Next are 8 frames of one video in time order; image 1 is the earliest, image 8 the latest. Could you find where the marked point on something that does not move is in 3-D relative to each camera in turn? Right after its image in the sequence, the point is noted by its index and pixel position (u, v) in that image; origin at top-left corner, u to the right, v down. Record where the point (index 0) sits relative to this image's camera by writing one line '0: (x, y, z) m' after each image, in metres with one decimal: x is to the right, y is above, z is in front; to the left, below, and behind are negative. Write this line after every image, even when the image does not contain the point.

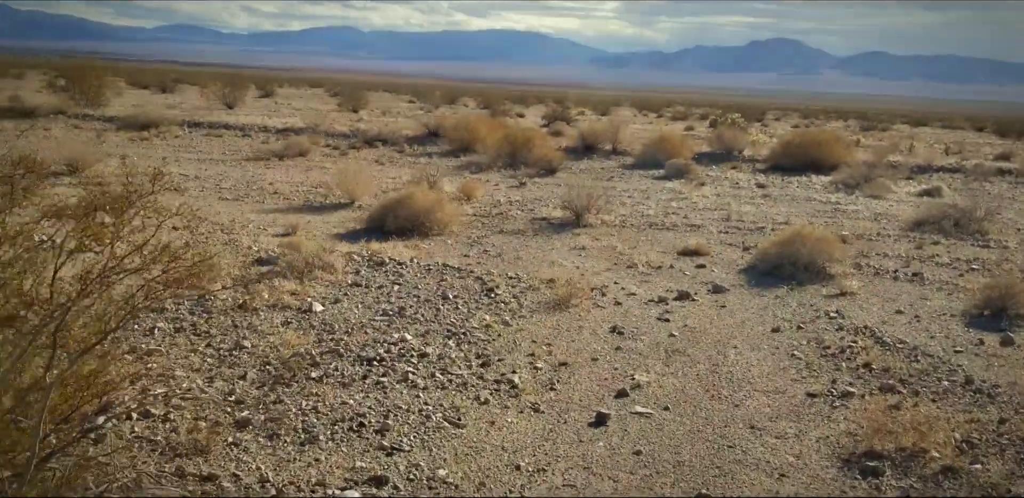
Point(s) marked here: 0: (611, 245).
0: (+1.8, +0.1, +13.3) m
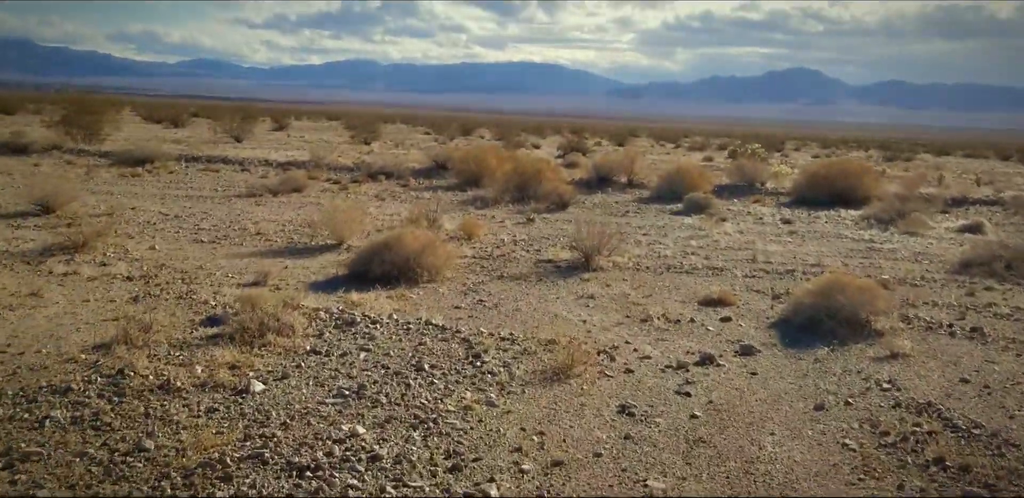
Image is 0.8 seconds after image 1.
0: (+1.7, -0.7, +11.9) m
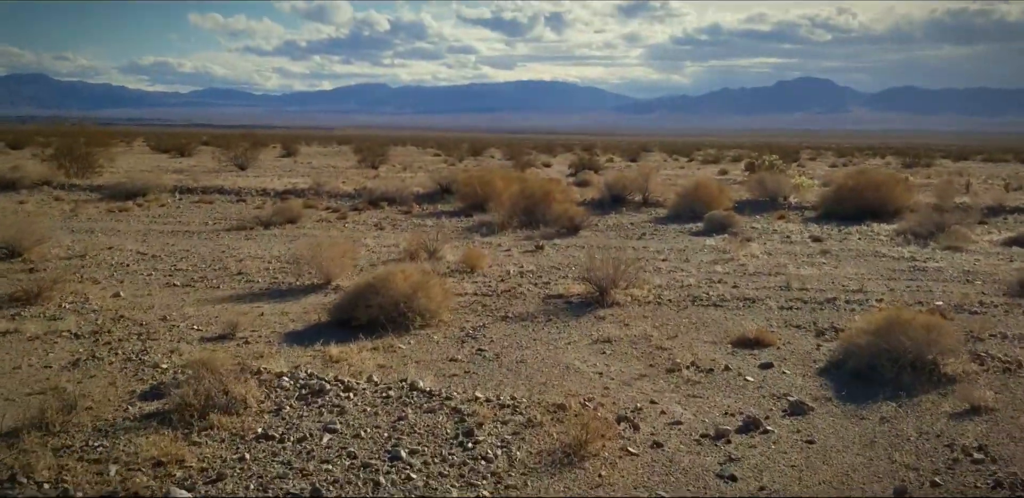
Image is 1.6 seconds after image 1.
0: (+1.8, -1.2, +10.4) m
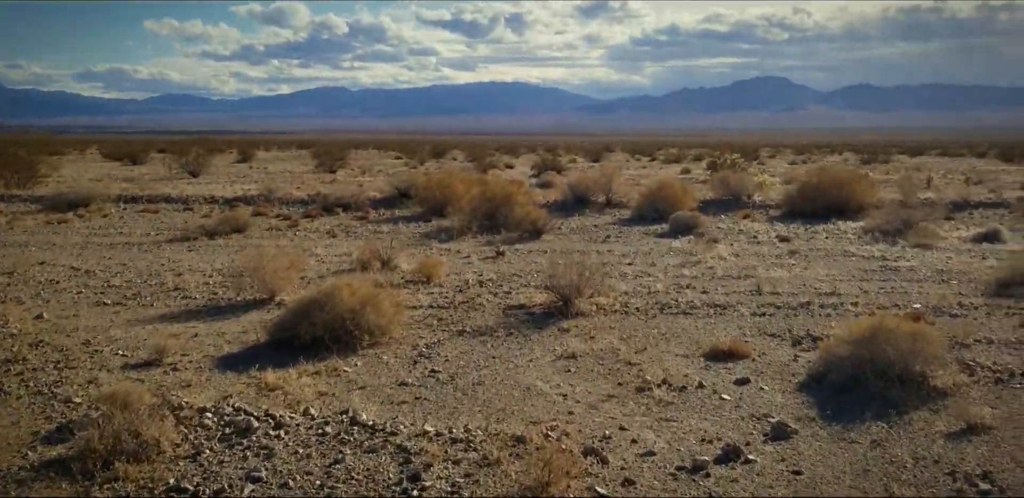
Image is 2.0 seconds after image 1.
0: (+1.3, -1.3, +9.6) m
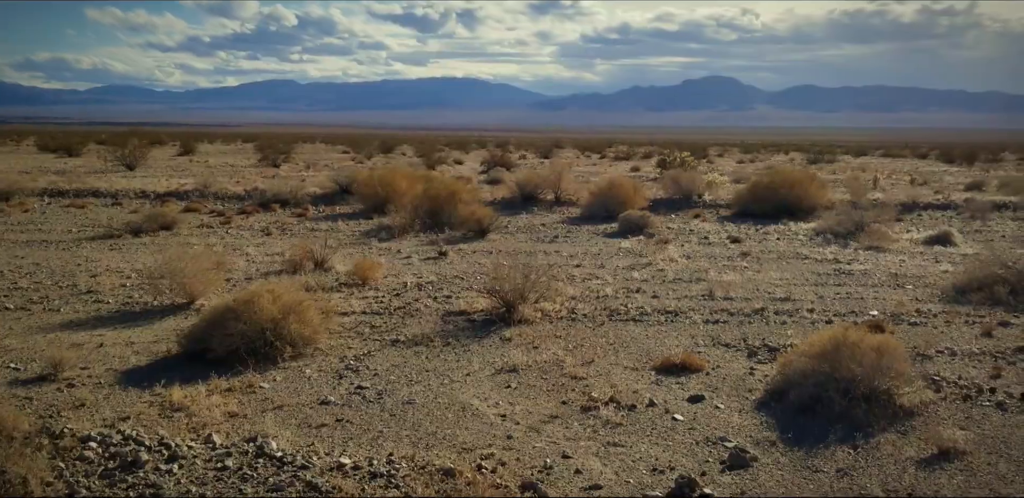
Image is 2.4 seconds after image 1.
0: (+0.5, -1.3, +8.9) m
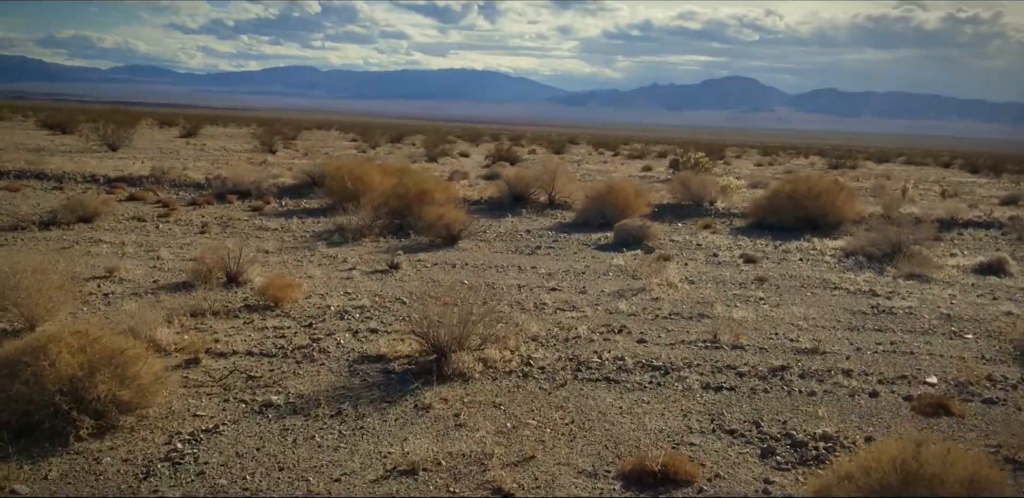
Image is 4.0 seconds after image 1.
0: (-0.3, -1.7, +6.1) m
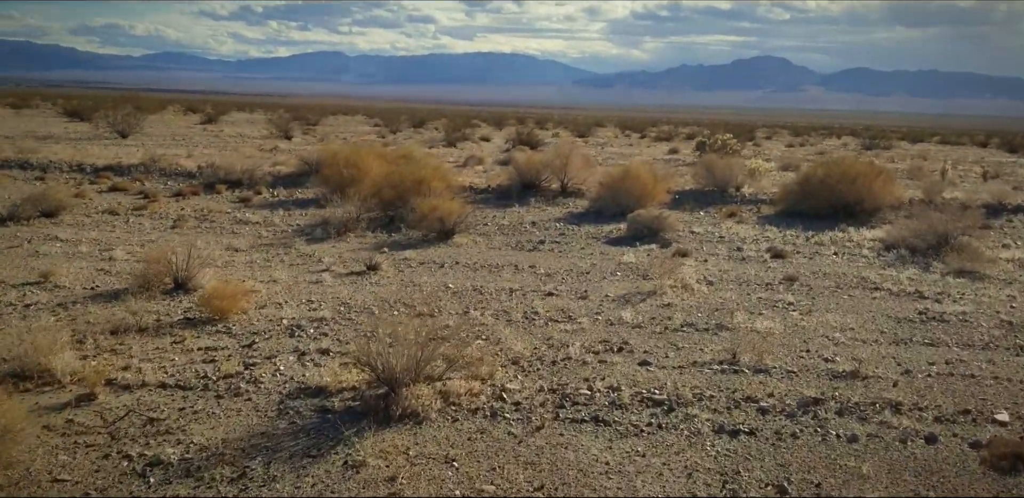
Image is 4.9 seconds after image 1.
0: (-0.7, -1.8, +4.6) m
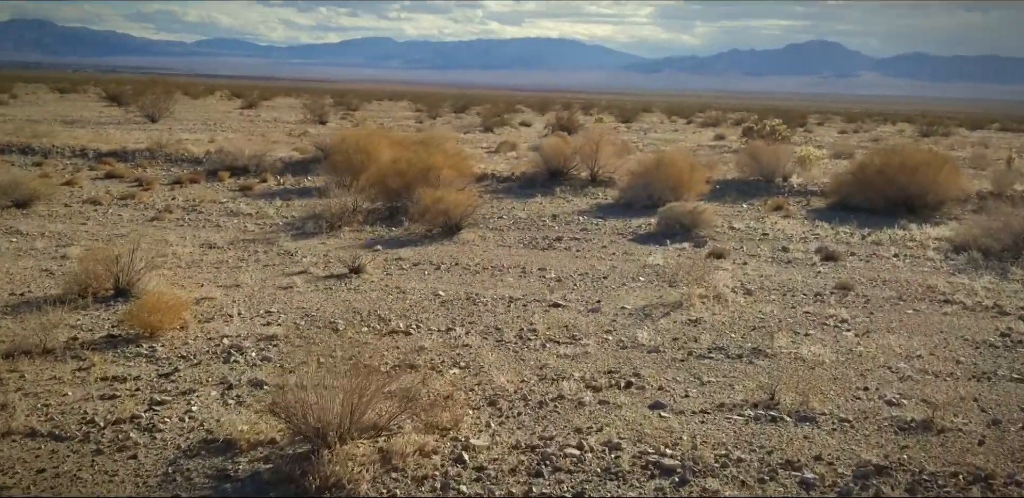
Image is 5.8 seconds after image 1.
0: (-1.1, -2.0, +3.0) m
